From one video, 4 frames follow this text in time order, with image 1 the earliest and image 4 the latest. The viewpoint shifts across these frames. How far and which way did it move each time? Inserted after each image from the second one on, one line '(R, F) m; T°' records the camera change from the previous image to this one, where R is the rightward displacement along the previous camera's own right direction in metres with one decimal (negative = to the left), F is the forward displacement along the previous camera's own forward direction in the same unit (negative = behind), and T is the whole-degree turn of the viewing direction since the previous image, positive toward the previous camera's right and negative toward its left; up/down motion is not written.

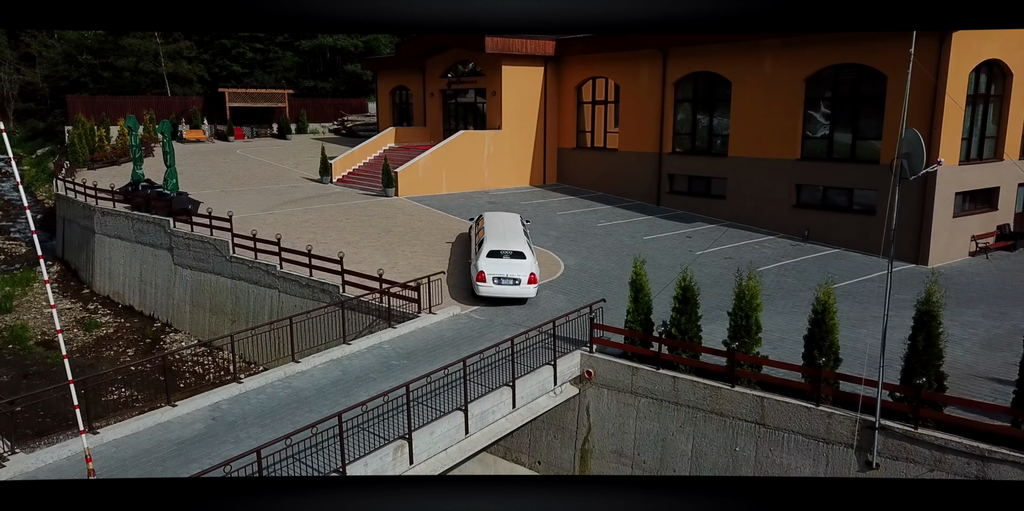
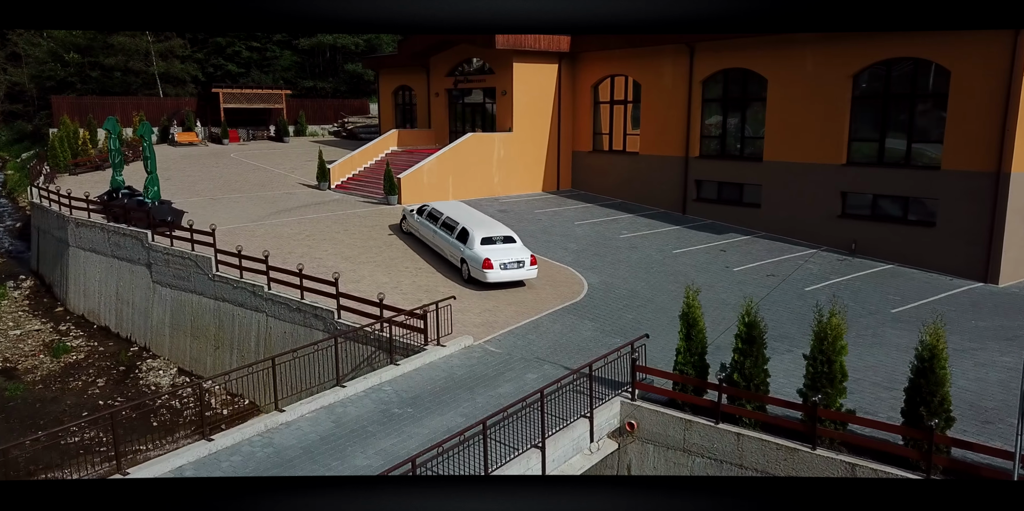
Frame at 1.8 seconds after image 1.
(-0.3, +2.1) m; 0°
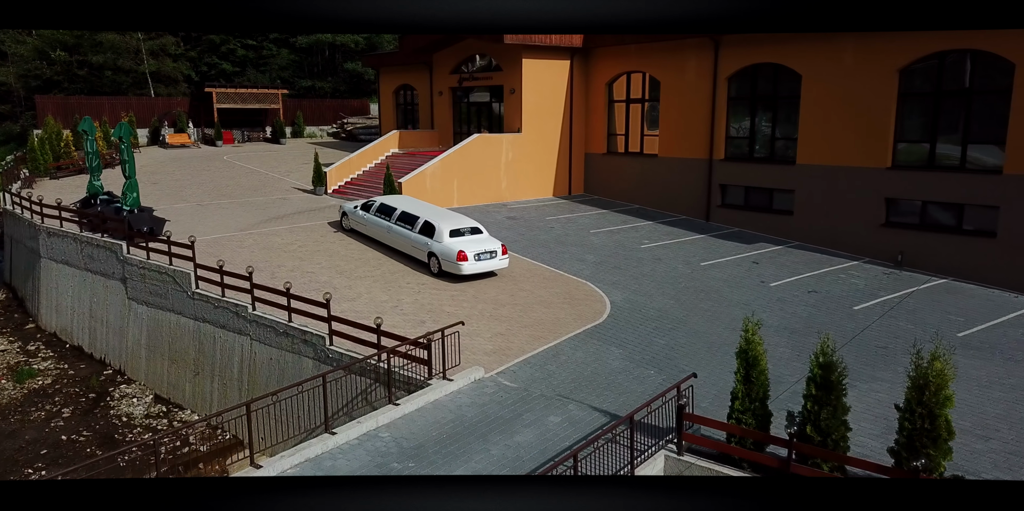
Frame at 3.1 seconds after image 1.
(-0.3, +1.7) m; 0°
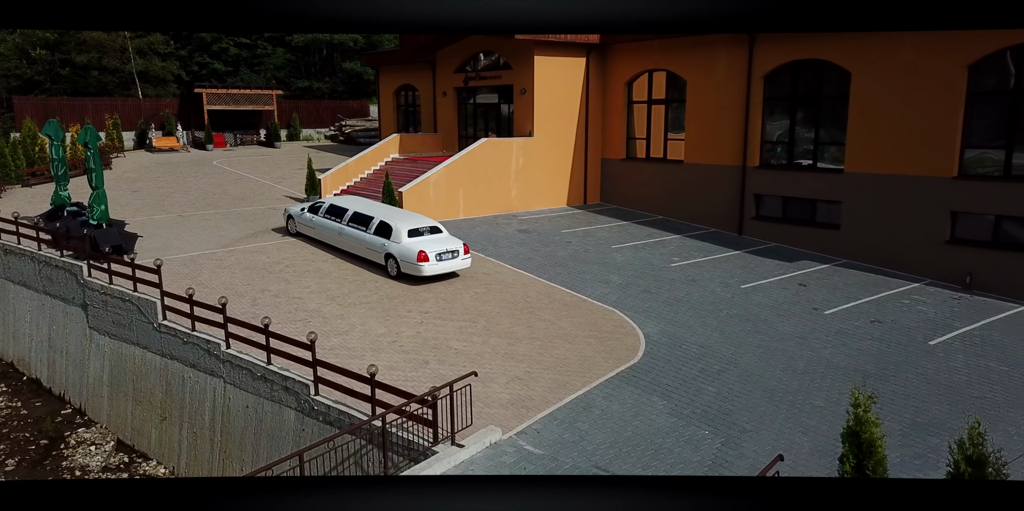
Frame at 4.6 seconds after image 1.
(-0.3, +2.1) m; 0°
